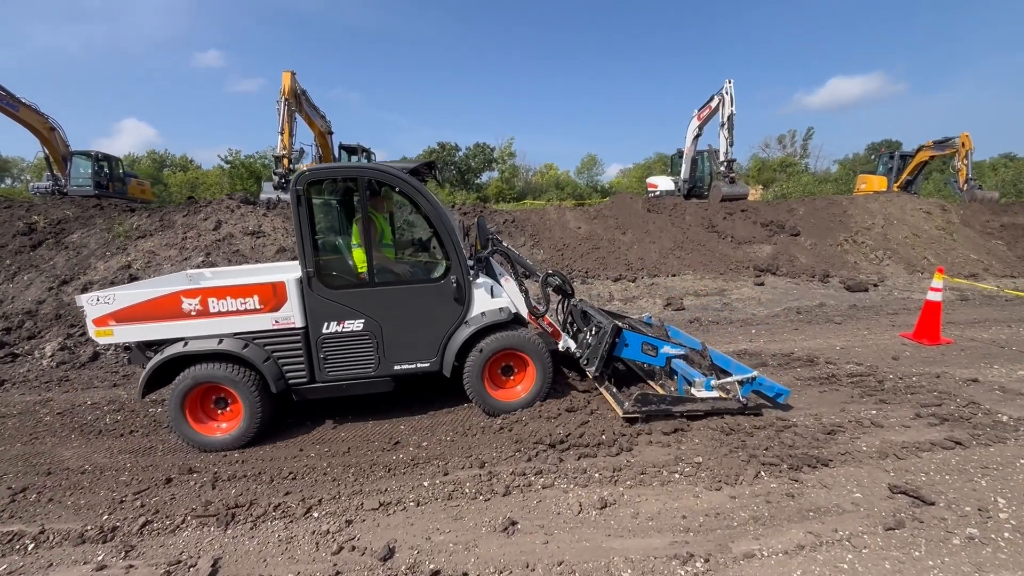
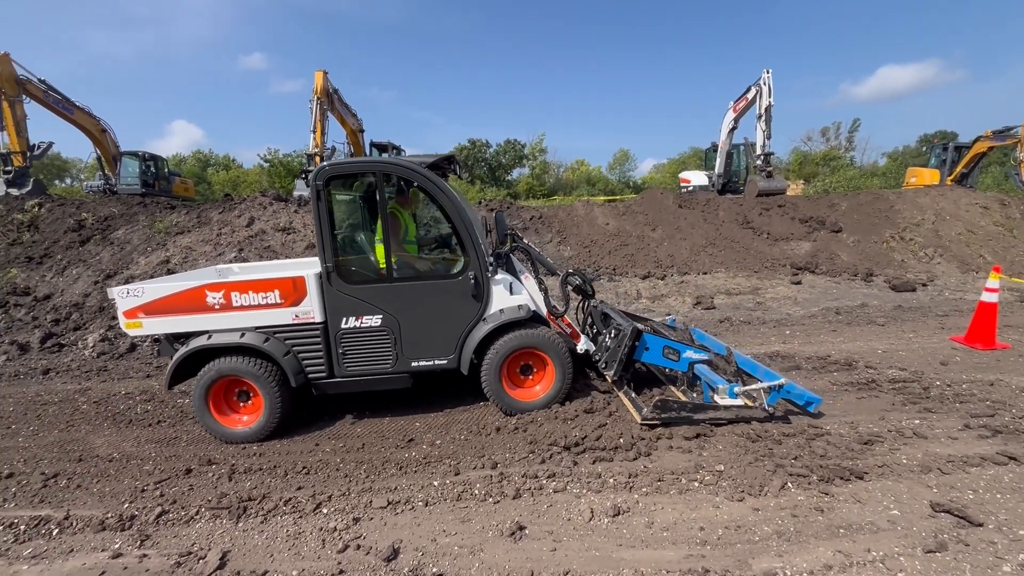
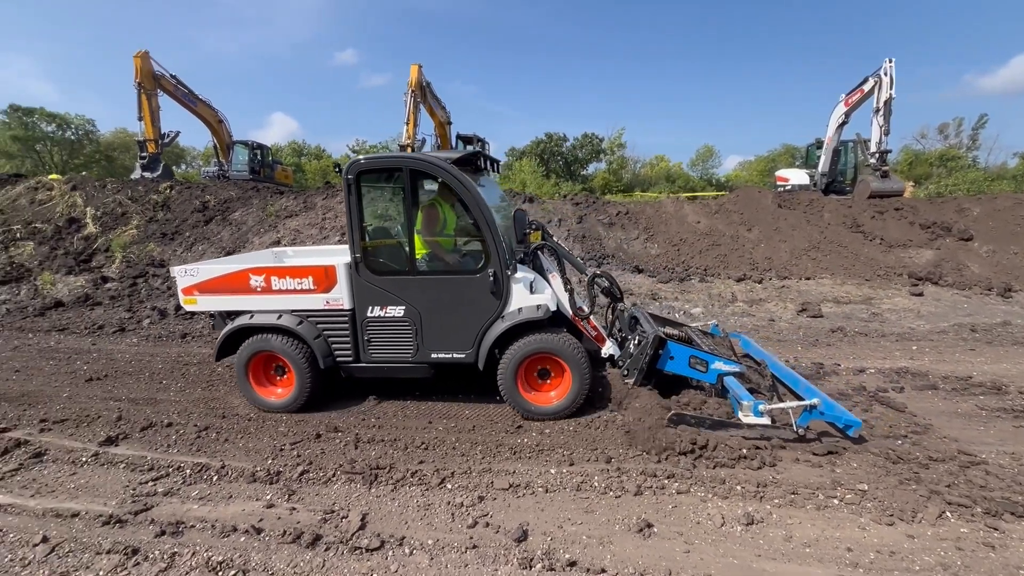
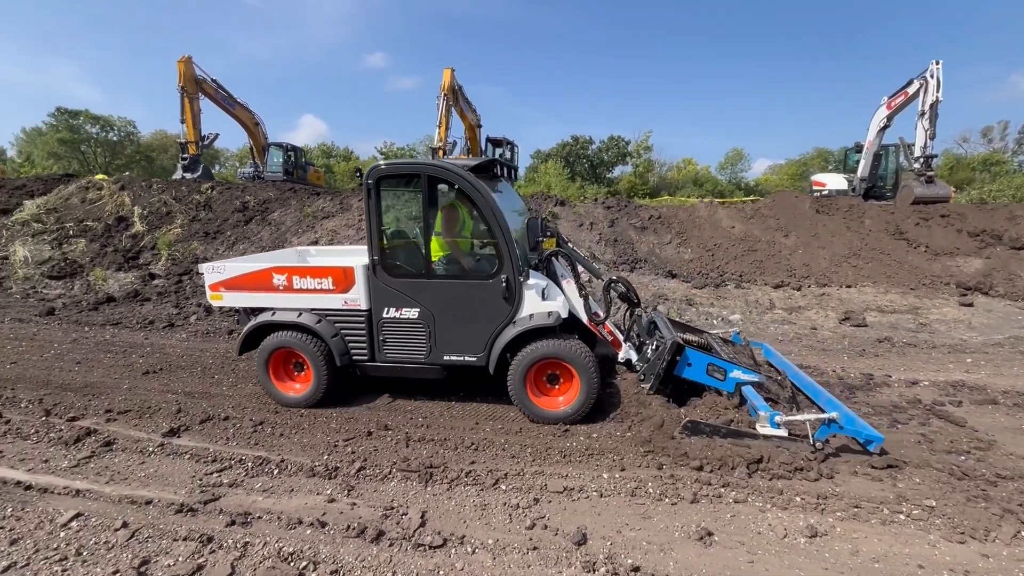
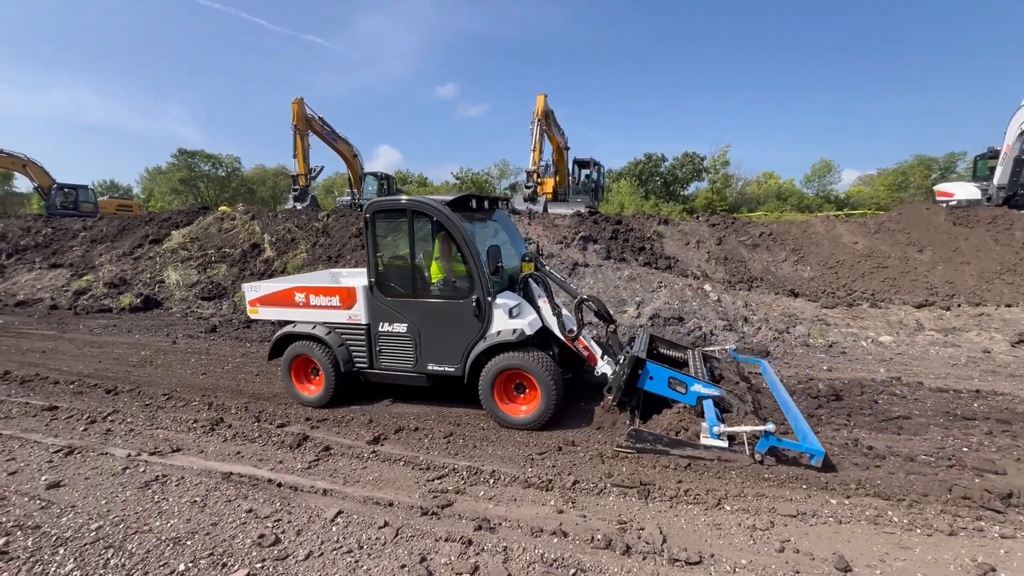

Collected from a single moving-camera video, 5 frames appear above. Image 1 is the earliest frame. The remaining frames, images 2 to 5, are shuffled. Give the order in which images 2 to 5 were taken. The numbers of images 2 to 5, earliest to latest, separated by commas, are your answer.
2, 3, 4, 5
